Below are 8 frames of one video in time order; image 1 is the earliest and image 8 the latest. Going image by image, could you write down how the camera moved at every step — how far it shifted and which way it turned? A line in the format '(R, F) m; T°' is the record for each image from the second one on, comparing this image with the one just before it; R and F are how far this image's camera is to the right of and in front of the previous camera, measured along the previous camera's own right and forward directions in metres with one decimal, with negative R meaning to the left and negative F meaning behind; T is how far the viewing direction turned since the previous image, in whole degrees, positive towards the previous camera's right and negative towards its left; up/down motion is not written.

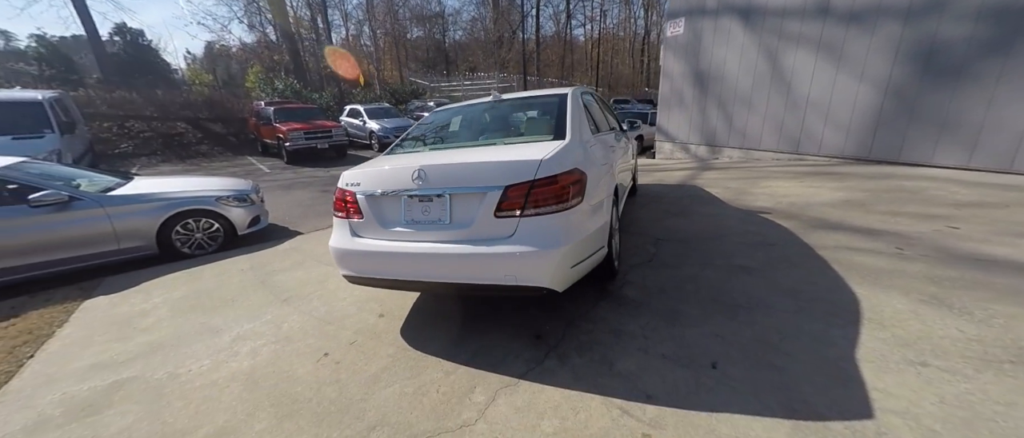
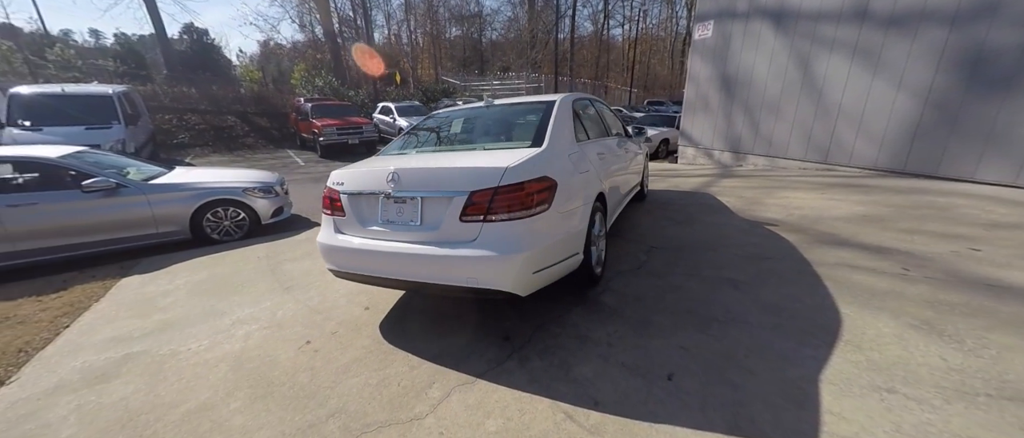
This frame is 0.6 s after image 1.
(+0.4, -0.1) m; -5°
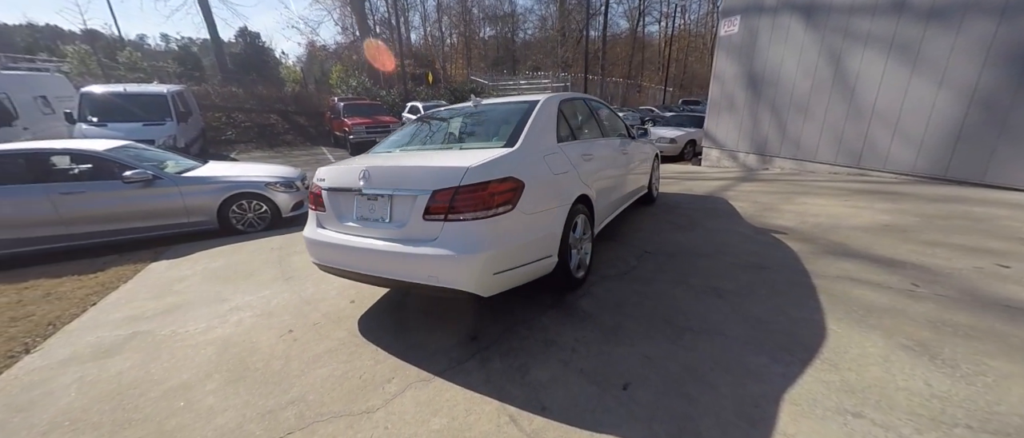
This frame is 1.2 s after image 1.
(+0.4, 0.0) m; -5°
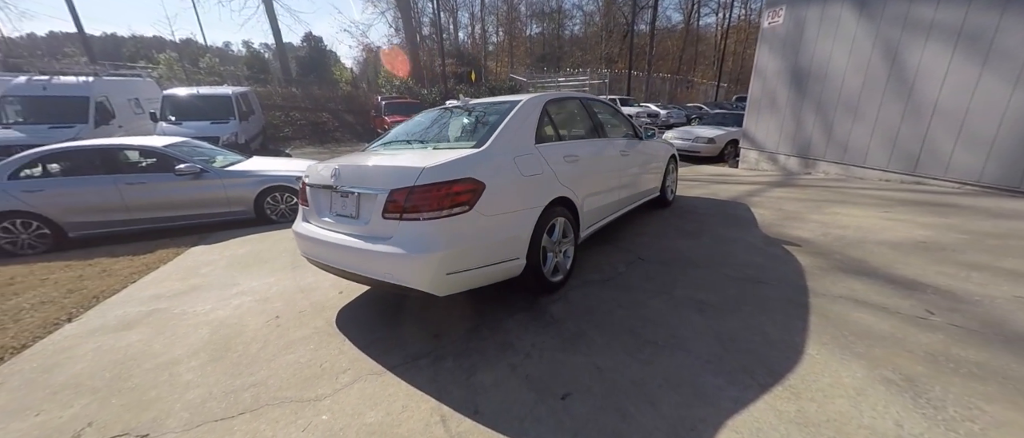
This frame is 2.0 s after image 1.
(+0.5, 0.0) m; -7°
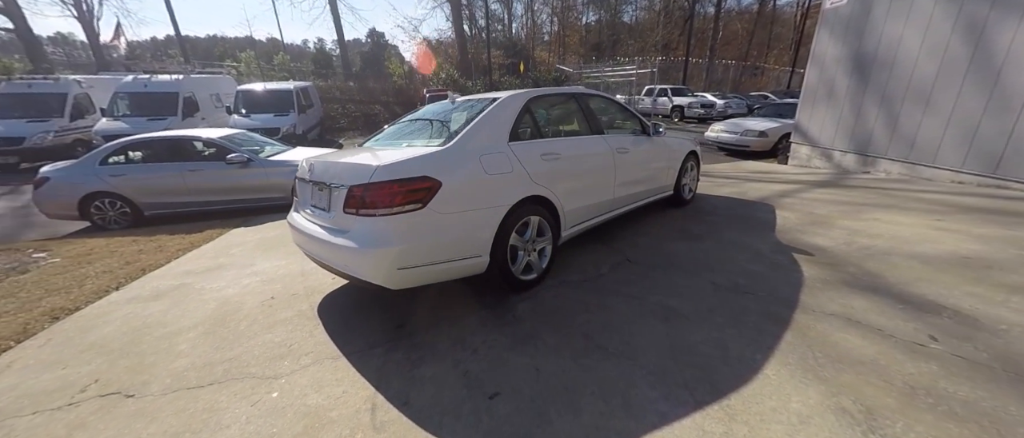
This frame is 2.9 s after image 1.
(+0.6, 0.0) m; -8°
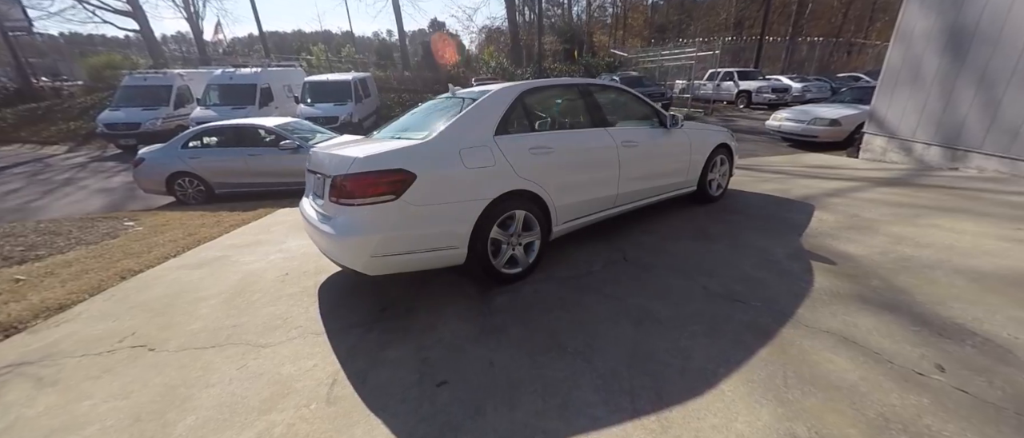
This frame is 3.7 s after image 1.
(+0.5, 0.0) m; -9°
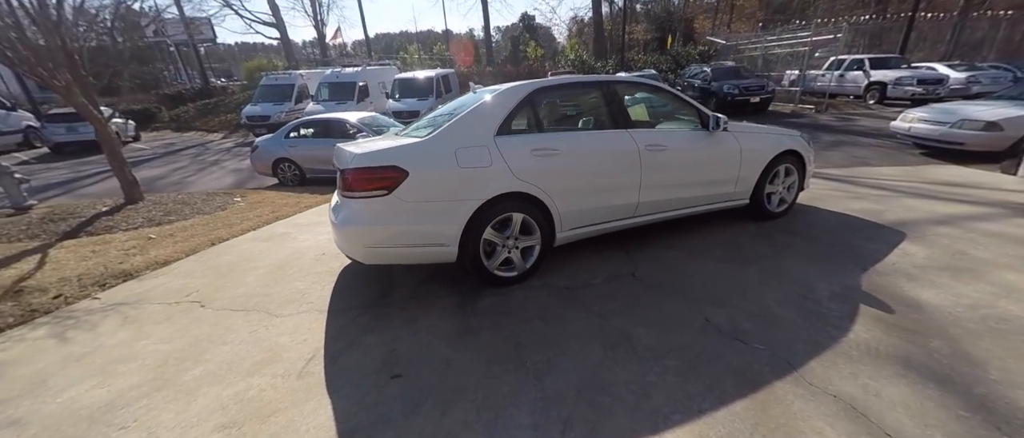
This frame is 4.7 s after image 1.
(+0.6, +0.1) m; -13°
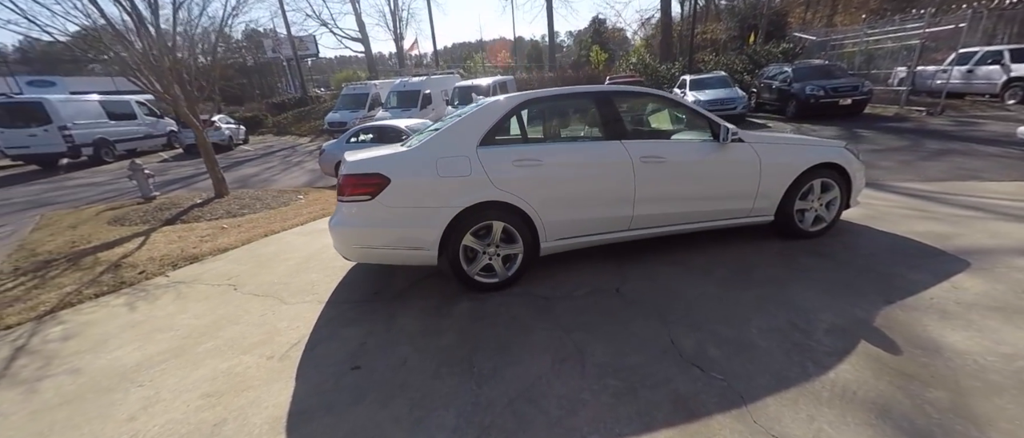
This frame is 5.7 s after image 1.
(+0.6, 0.0) m; -10°
